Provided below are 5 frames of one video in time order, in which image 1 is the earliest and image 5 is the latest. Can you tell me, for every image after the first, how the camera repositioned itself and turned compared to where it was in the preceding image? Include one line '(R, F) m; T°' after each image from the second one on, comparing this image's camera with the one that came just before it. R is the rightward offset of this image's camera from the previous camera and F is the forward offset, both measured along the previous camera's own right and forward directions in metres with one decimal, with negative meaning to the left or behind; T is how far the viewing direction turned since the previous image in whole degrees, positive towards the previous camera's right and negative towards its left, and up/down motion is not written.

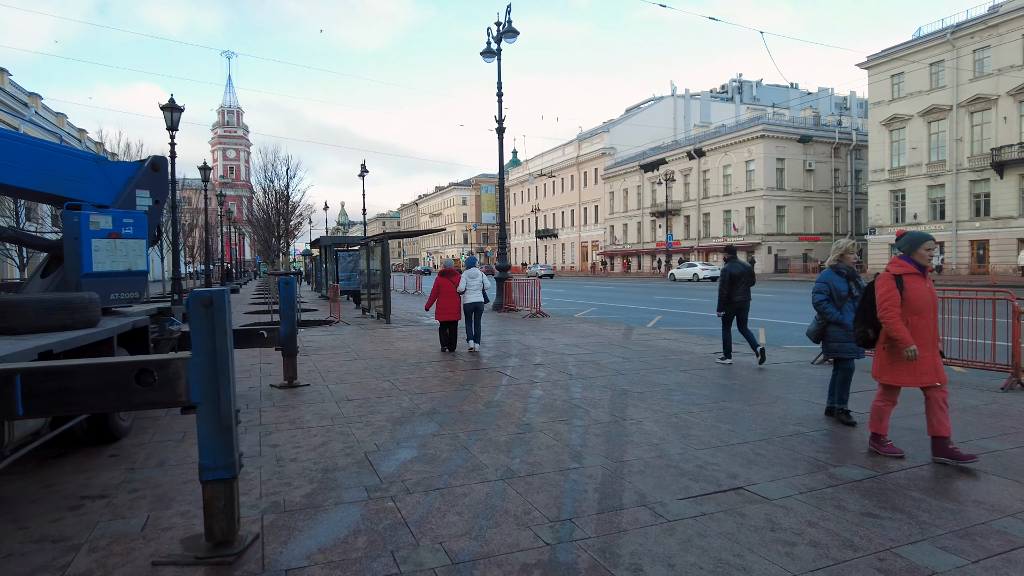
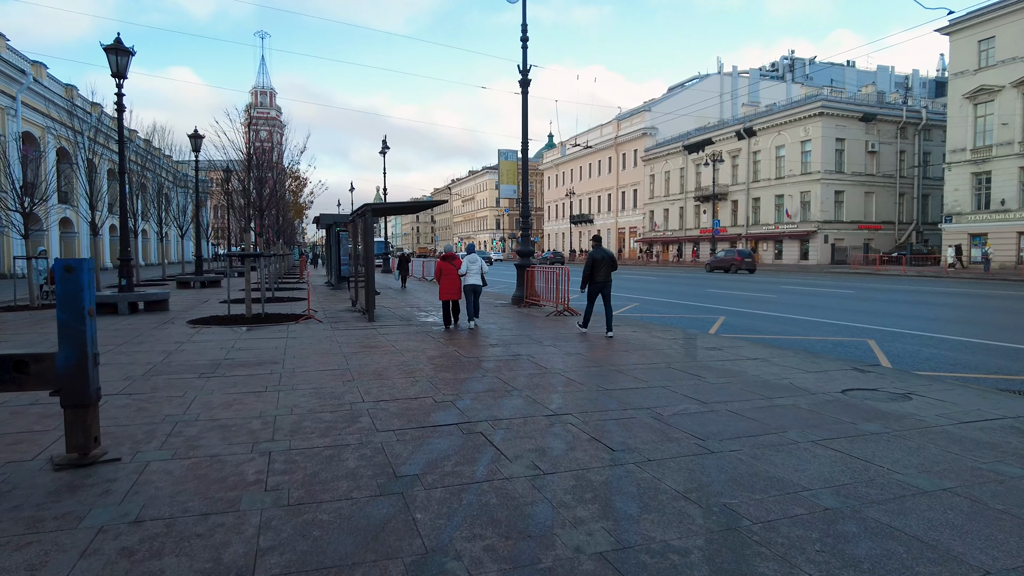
(+0.3, +4.0) m; -3°
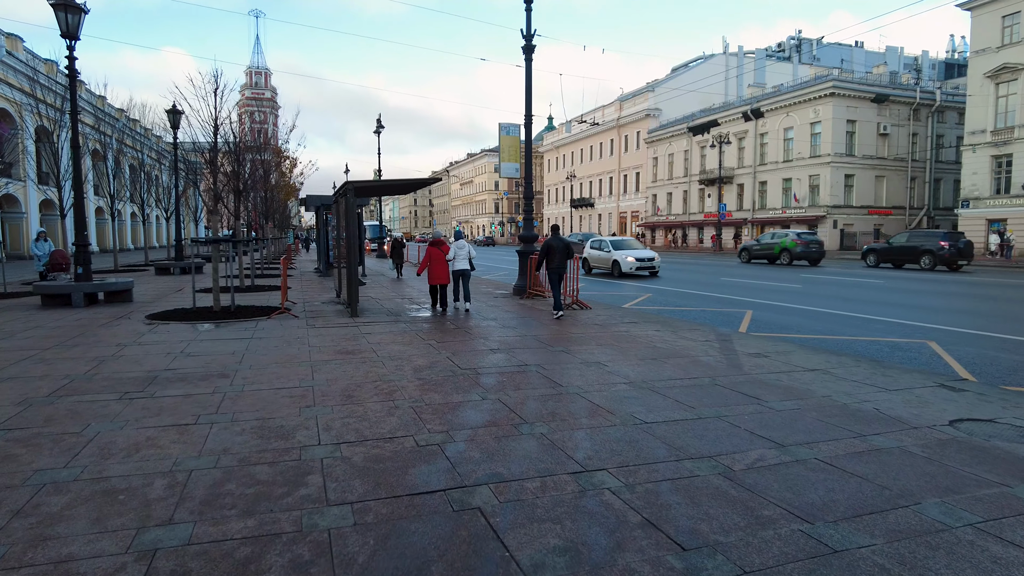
(-0.1, +1.6) m; 0°
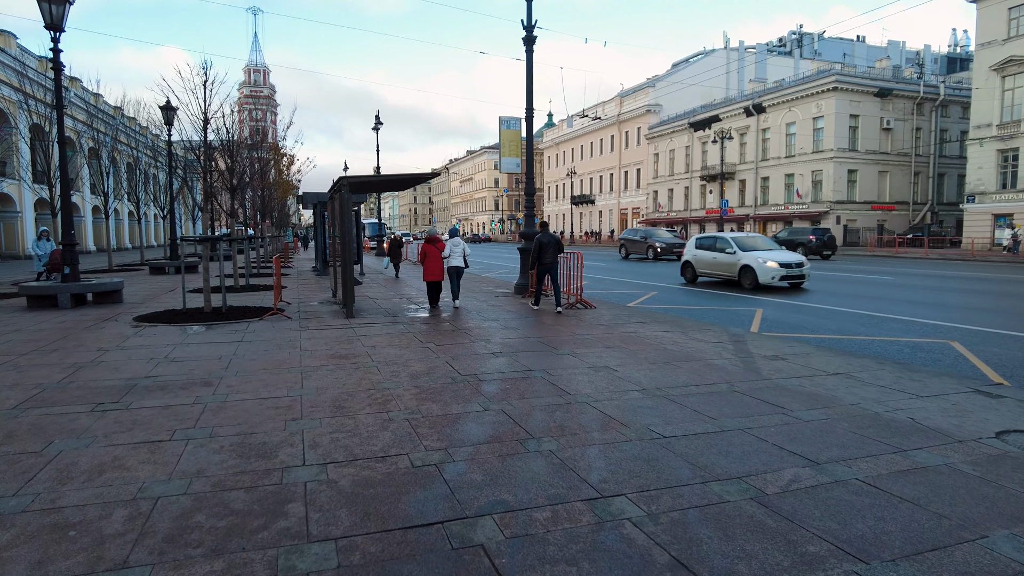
(0.0, +0.5) m; 0°
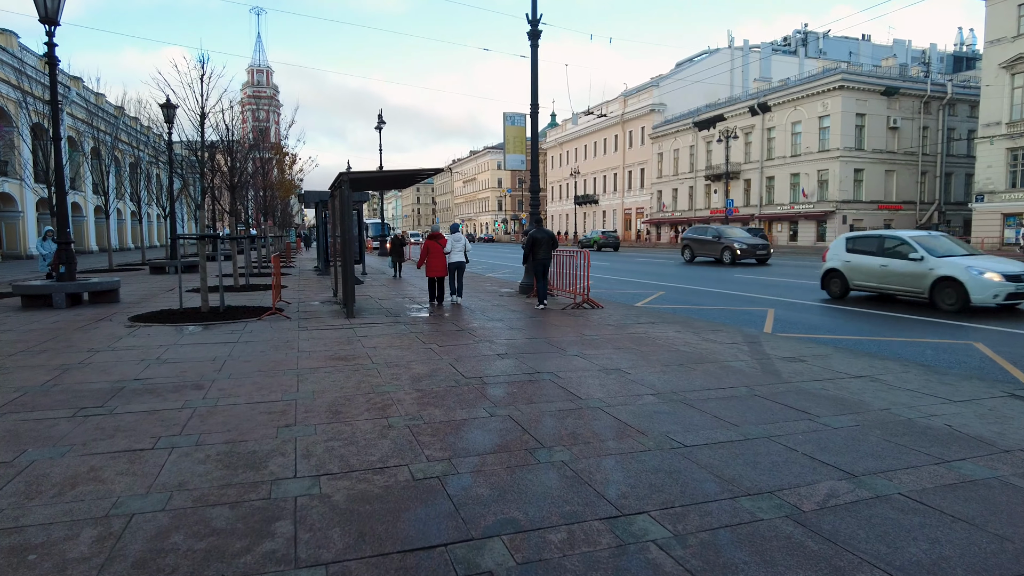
(0.0, +0.3) m; 0°
